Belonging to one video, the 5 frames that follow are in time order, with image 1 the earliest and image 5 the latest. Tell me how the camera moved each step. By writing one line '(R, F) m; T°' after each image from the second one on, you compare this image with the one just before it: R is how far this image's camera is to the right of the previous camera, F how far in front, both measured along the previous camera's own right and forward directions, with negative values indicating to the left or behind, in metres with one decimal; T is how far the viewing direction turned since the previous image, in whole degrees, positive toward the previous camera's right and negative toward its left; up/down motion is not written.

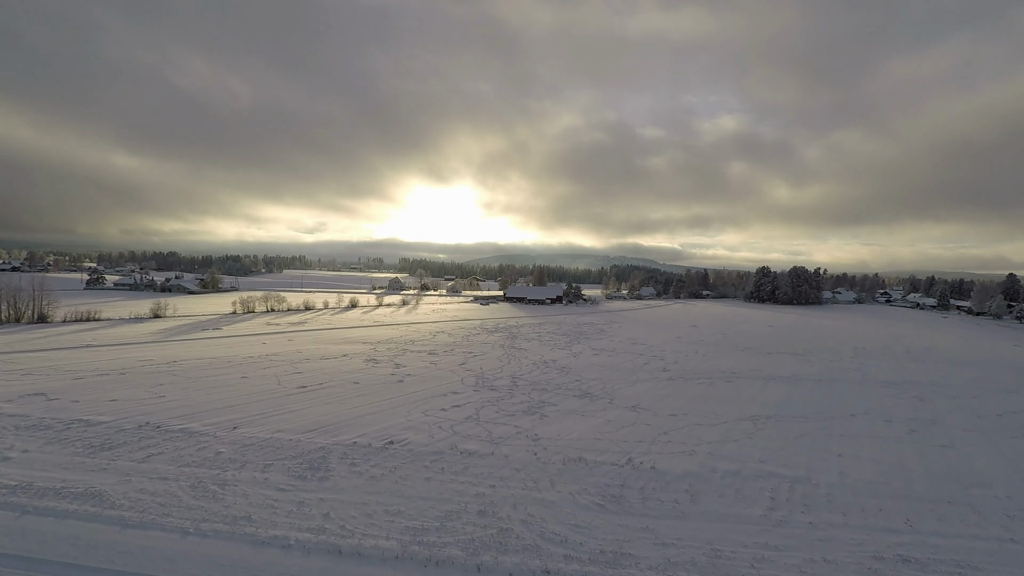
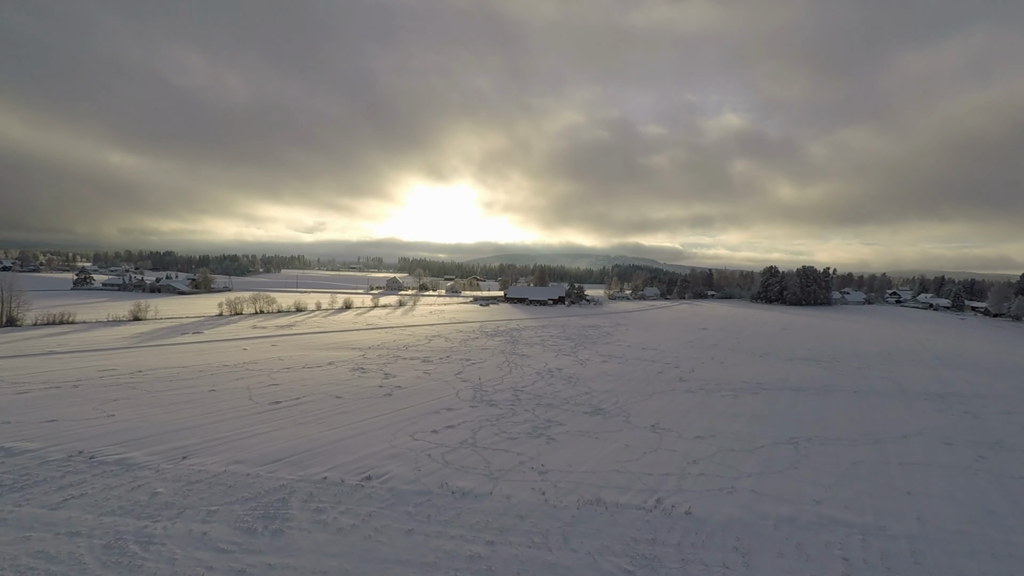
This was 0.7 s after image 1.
(-0.1, +1.9) m; 0°
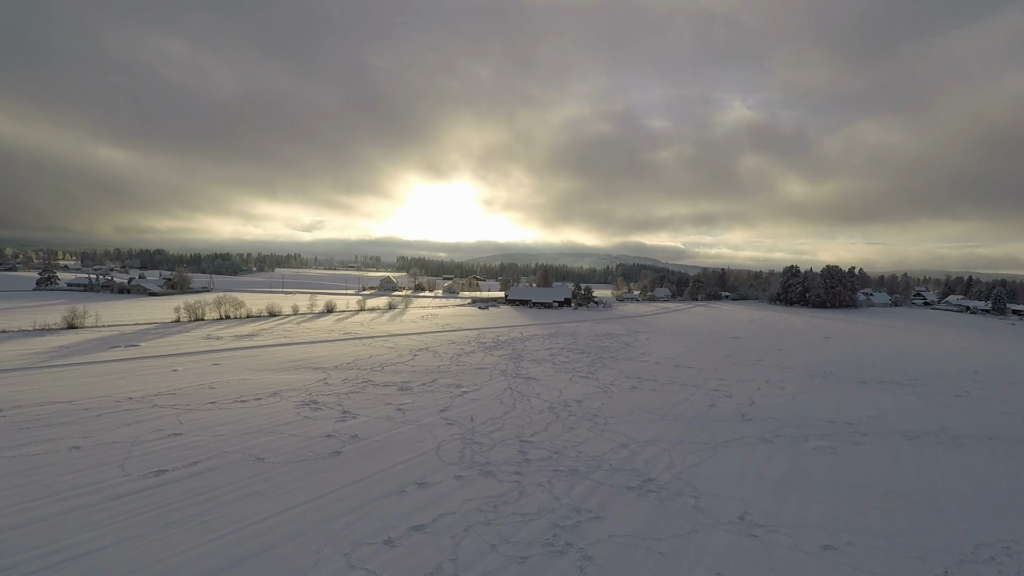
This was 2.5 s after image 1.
(-0.1, +4.8) m; 0°
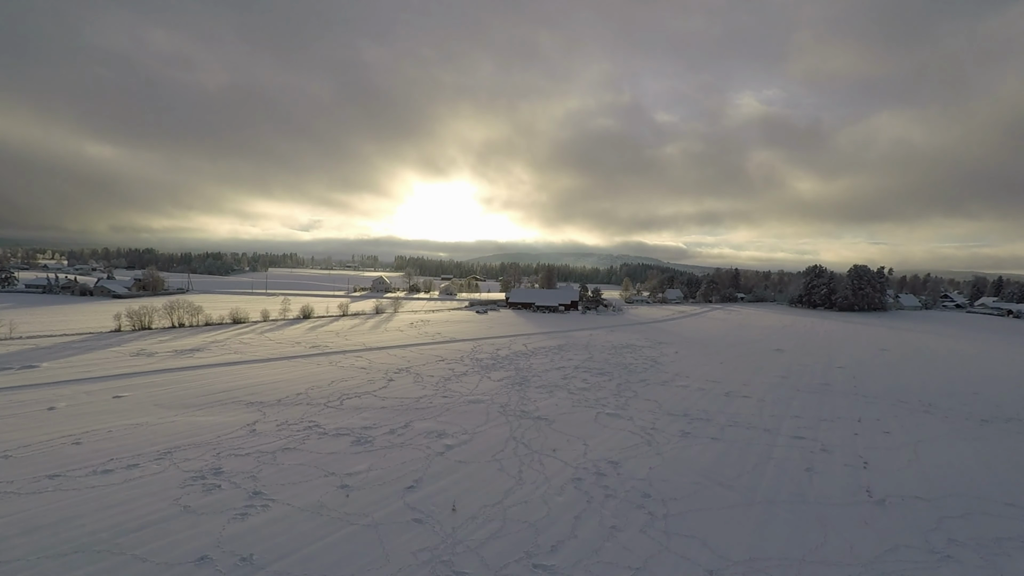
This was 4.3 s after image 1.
(-0.1, +4.8) m; 0°
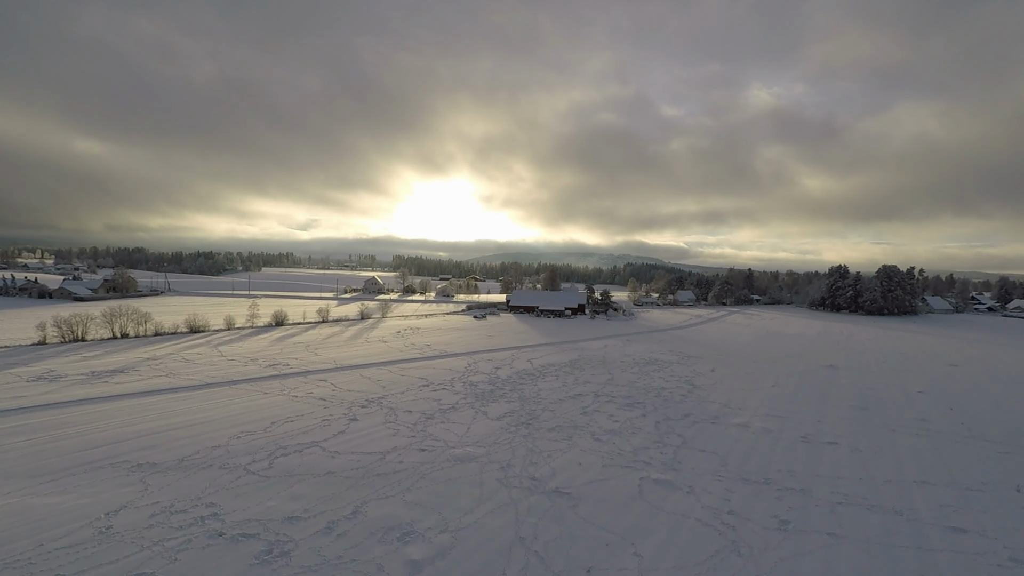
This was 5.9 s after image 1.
(-0.1, +4.3) m; 0°
